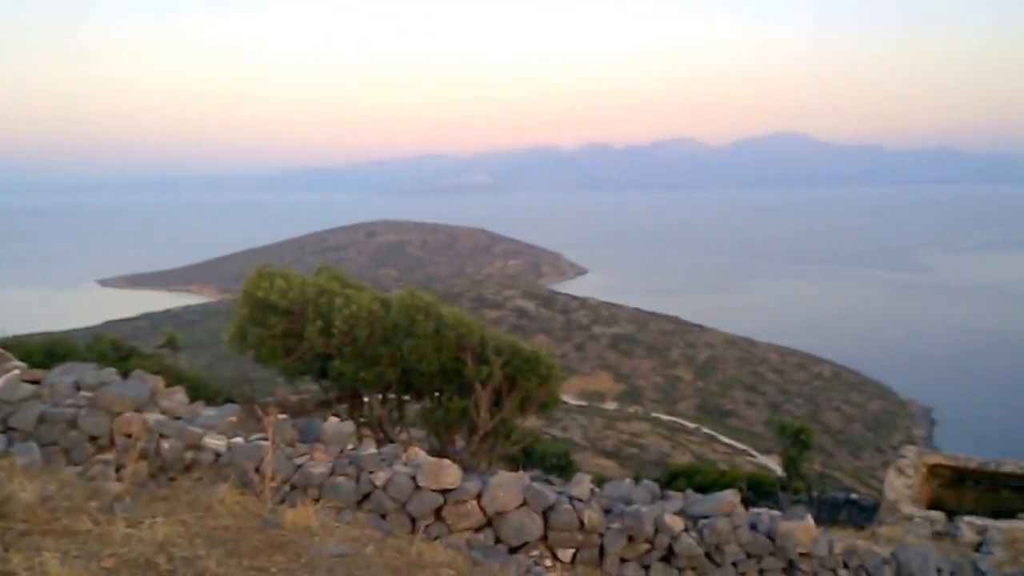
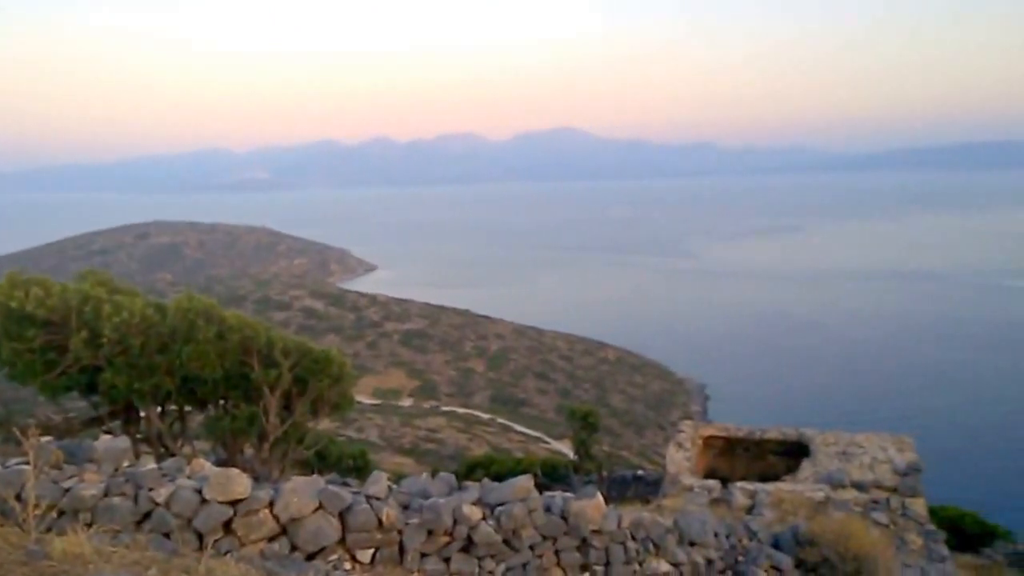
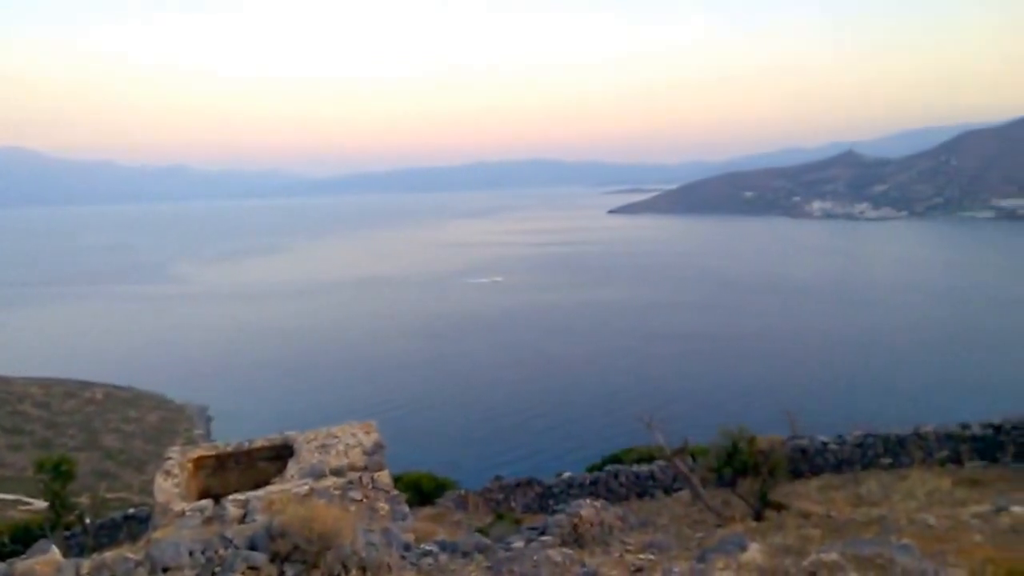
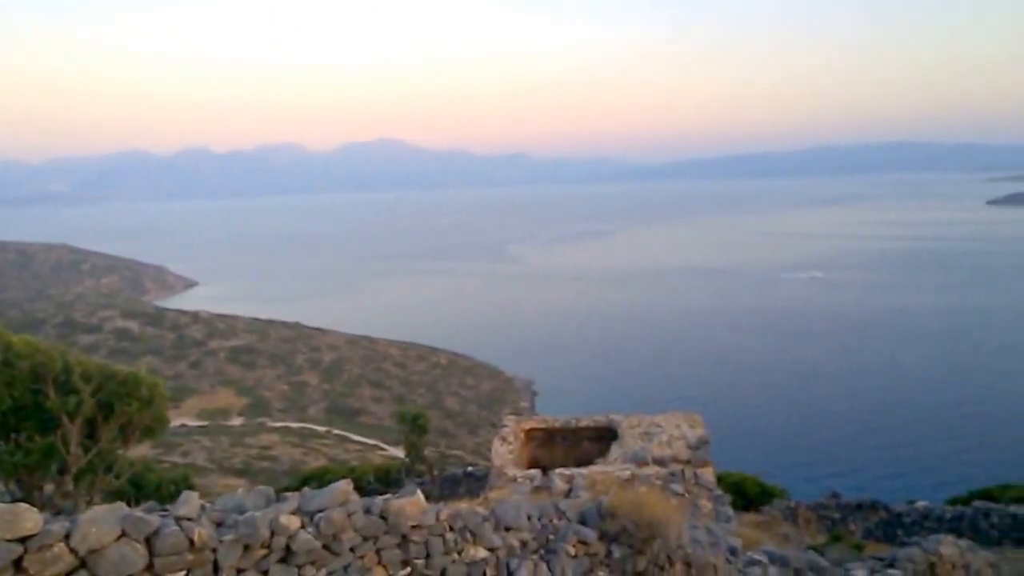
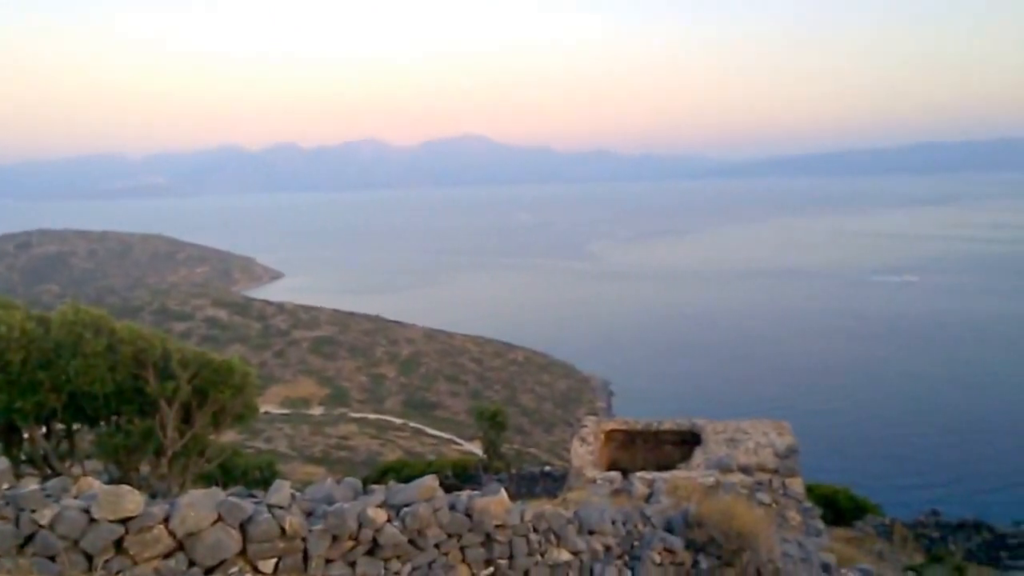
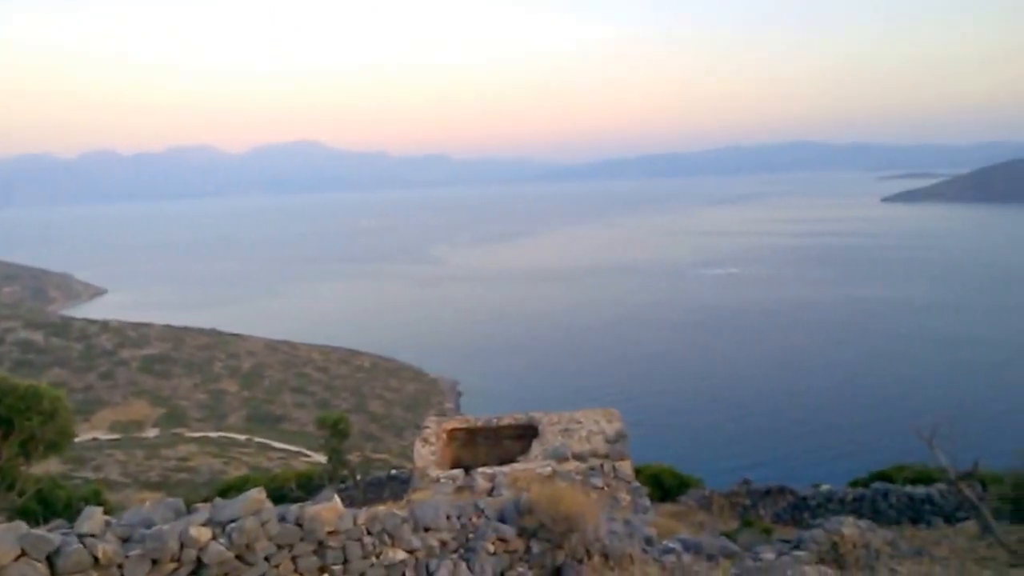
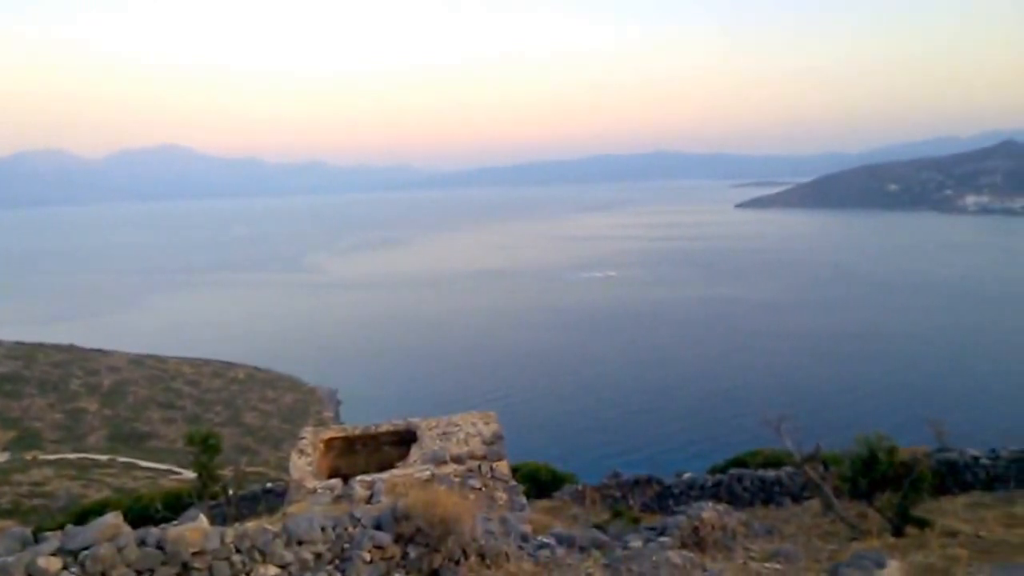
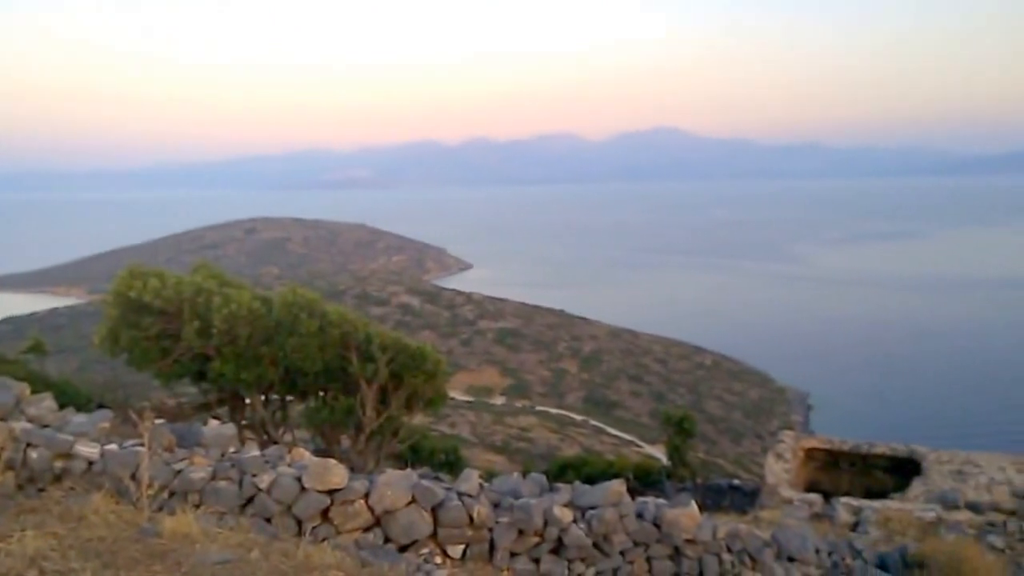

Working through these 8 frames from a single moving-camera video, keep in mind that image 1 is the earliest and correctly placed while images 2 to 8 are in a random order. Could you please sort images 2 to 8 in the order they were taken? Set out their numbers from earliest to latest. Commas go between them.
8, 2, 5, 4, 6, 7, 3
